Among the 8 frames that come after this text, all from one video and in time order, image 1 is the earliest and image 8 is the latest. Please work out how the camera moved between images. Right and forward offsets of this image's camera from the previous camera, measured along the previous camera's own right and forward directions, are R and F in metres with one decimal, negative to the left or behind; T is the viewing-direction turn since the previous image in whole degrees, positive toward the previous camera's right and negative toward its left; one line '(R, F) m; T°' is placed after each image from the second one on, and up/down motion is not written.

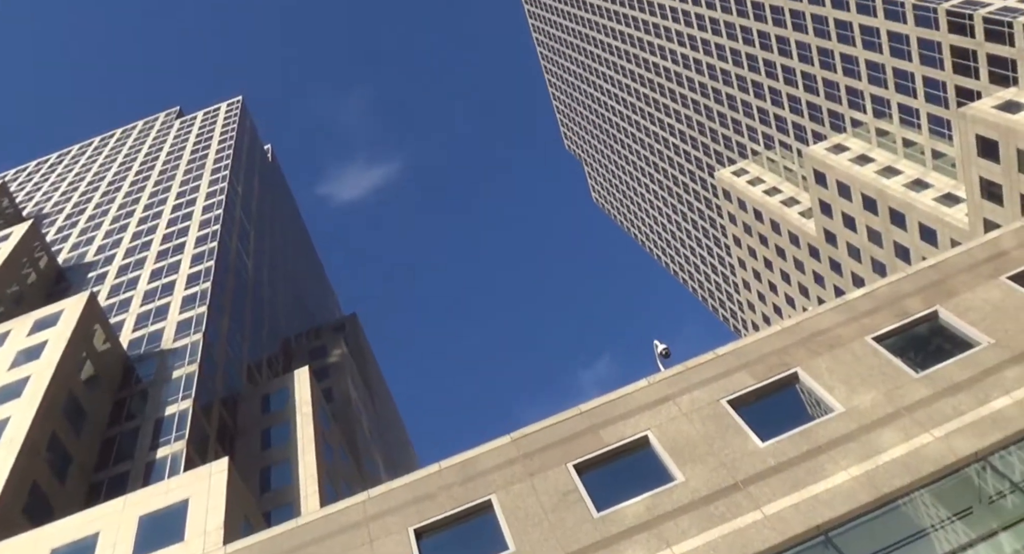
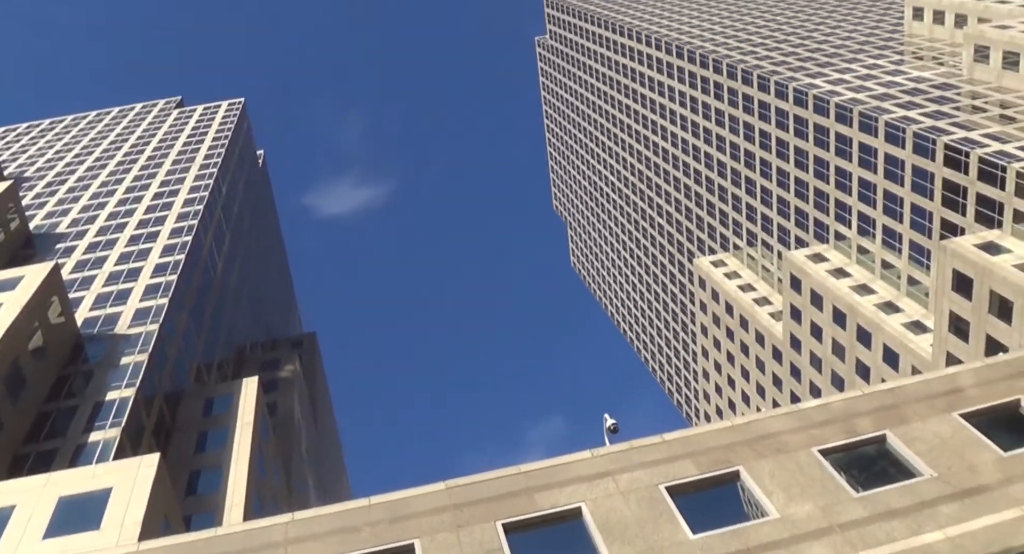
(0.0, -0.9) m; +2°
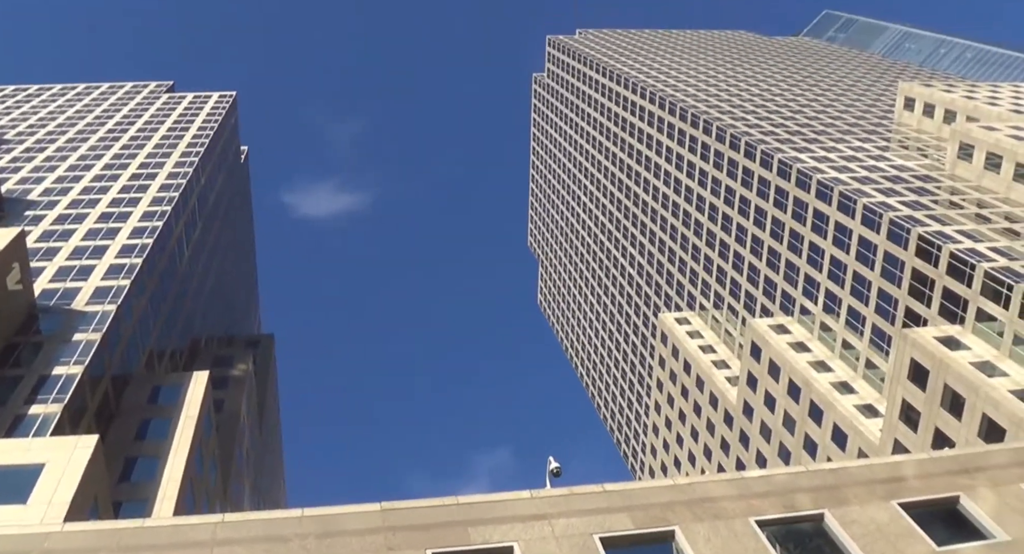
(-0.1, -0.8) m; +2°
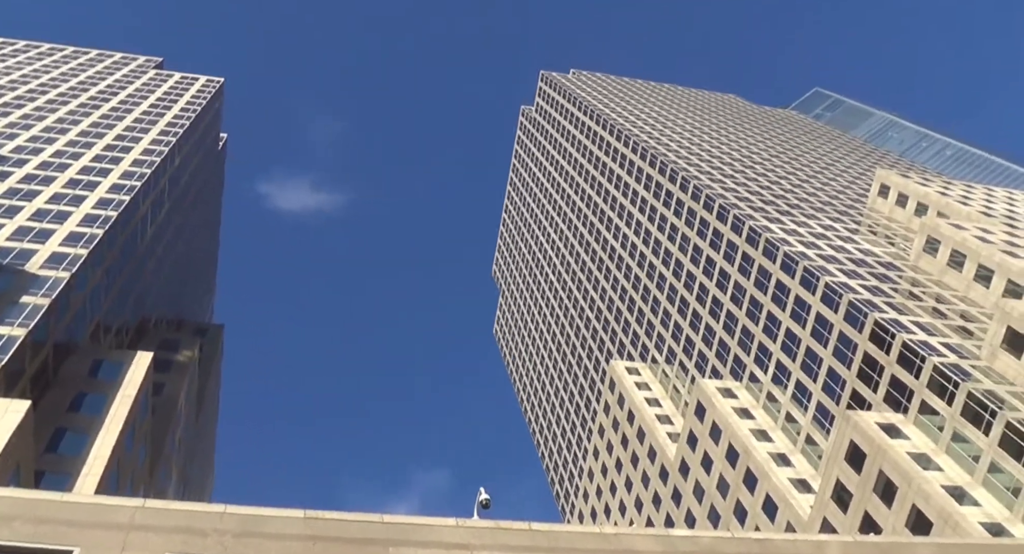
(0.0, -1.1) m; +3°
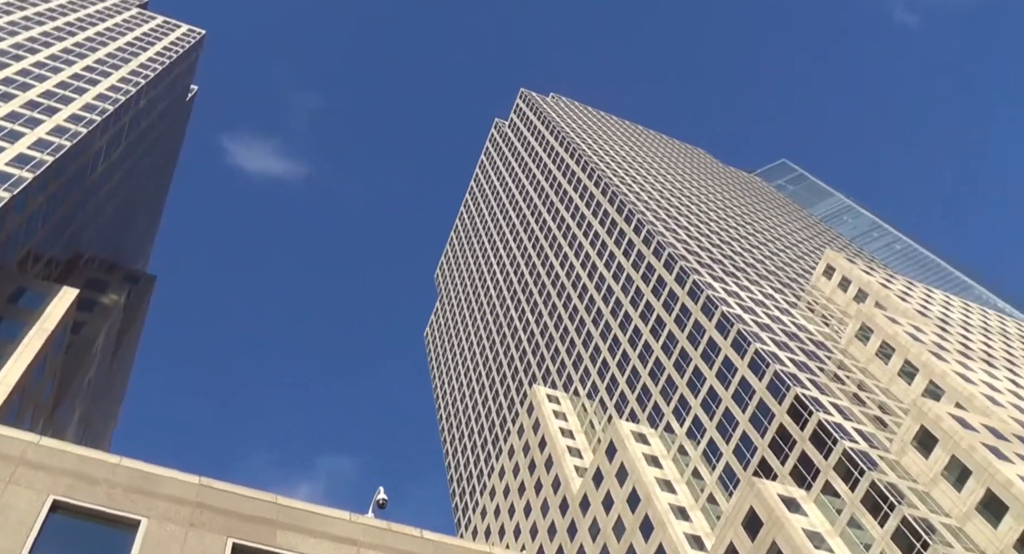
(-1.0, +0.7) m; +4°
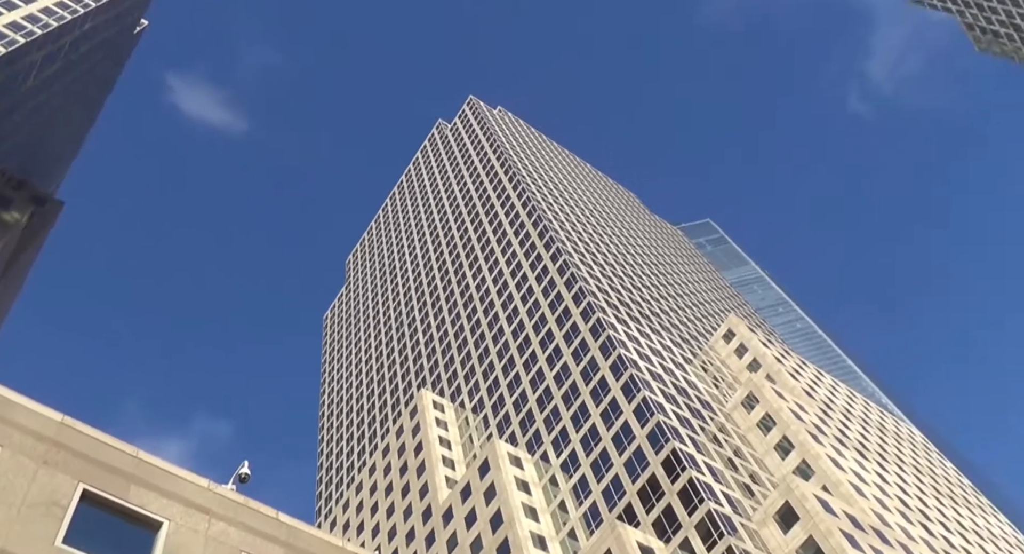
(-2.2, +0.8) m; +6°
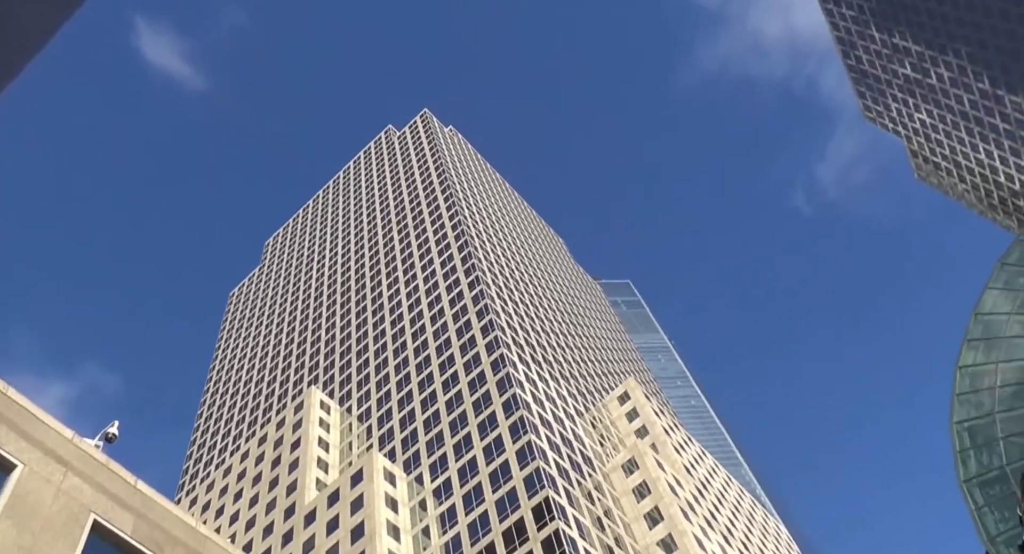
(-2.2, -3.2) m; +6°
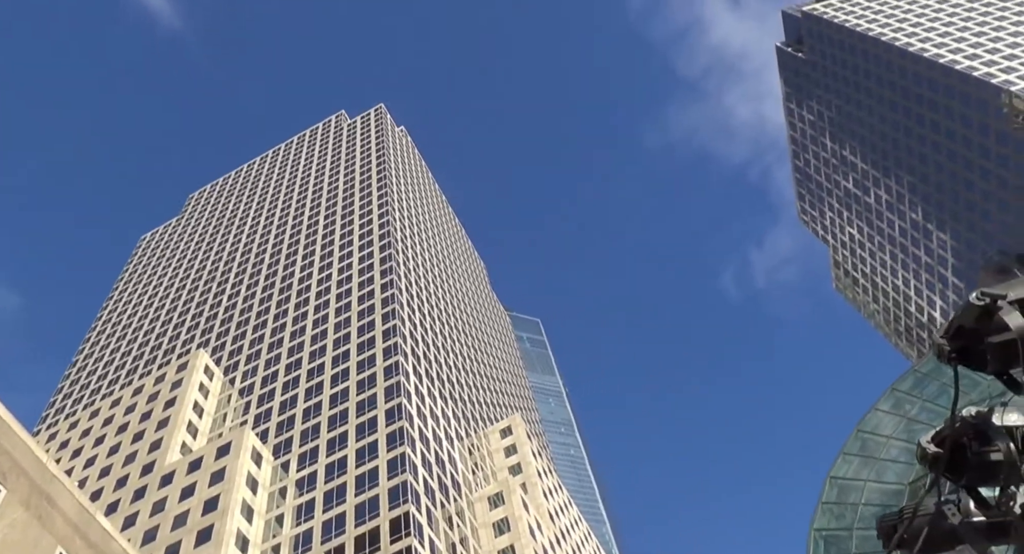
(-2.5, -4.0) m; +6°
